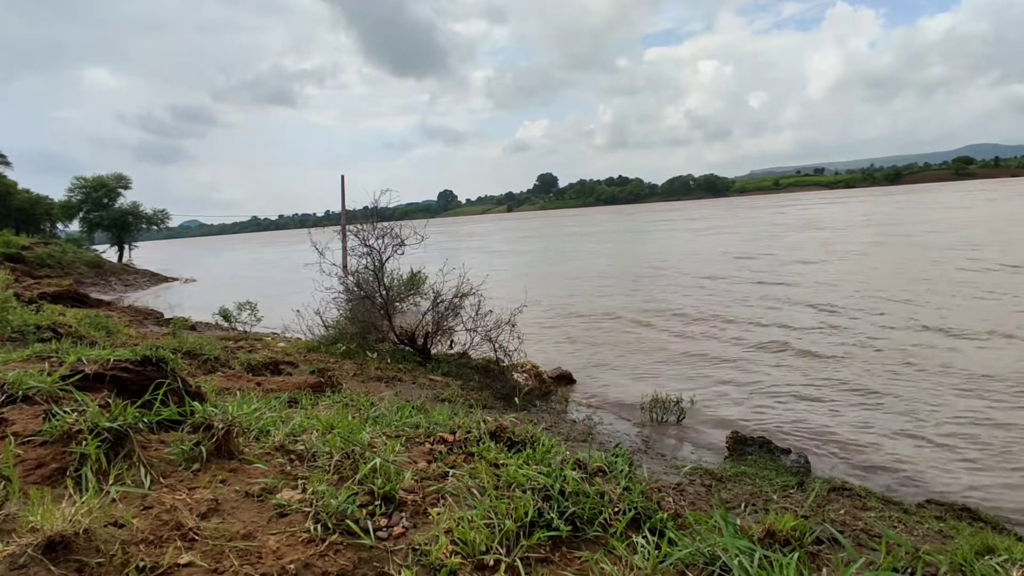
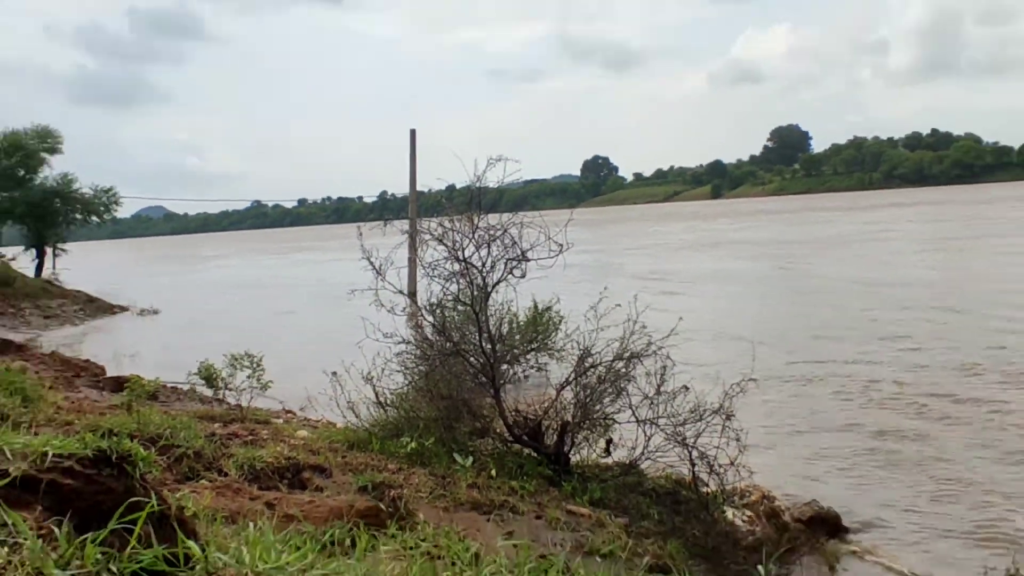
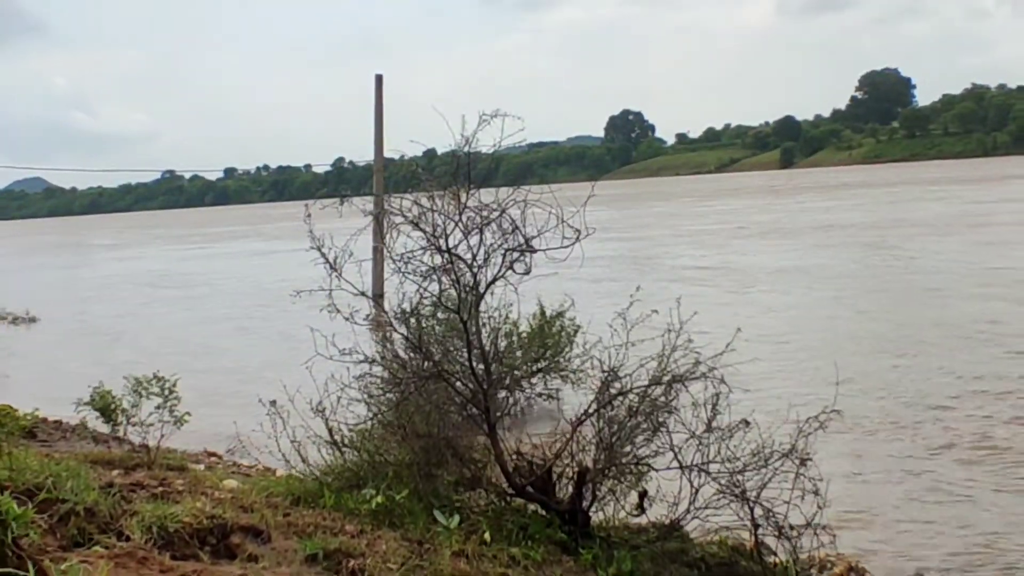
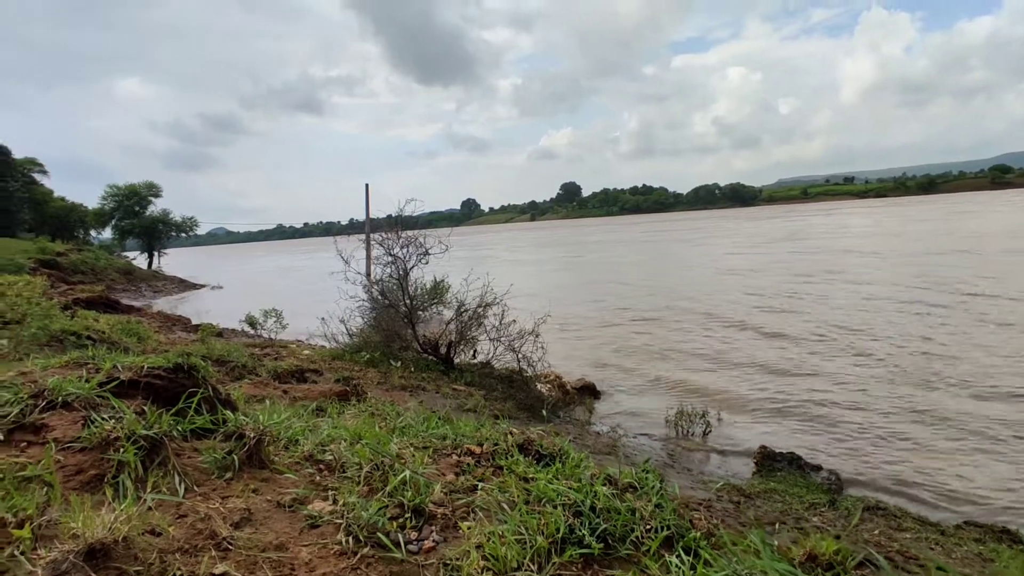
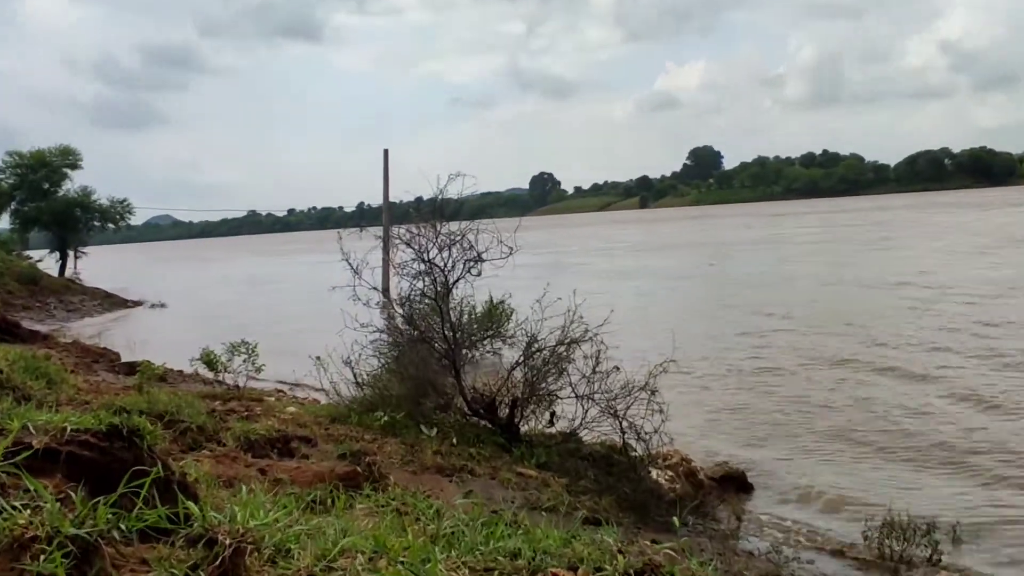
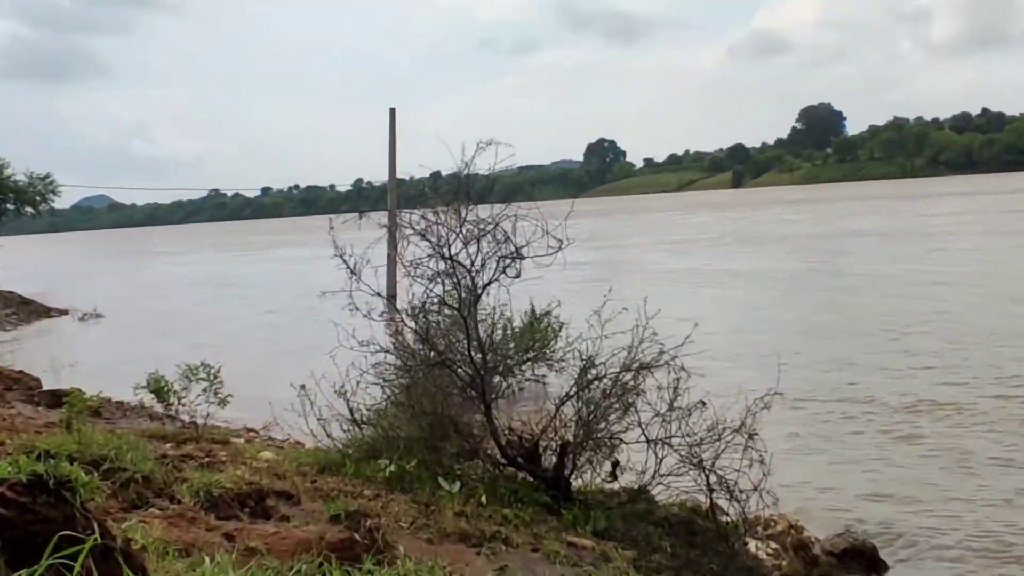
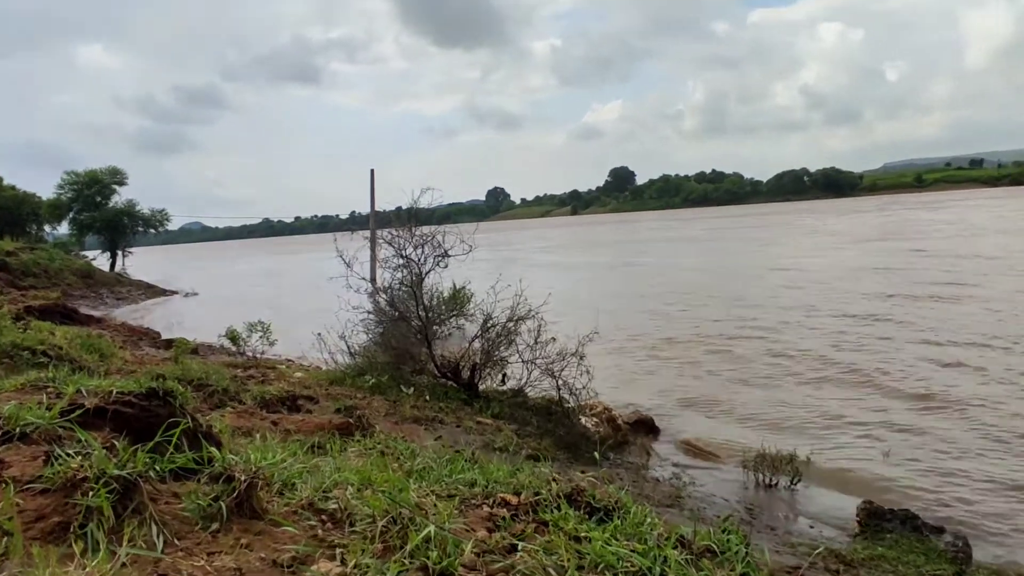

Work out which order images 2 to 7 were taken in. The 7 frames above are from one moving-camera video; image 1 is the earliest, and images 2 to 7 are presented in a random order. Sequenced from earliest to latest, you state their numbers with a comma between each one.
4, 7, 5, 6, 3, 2
